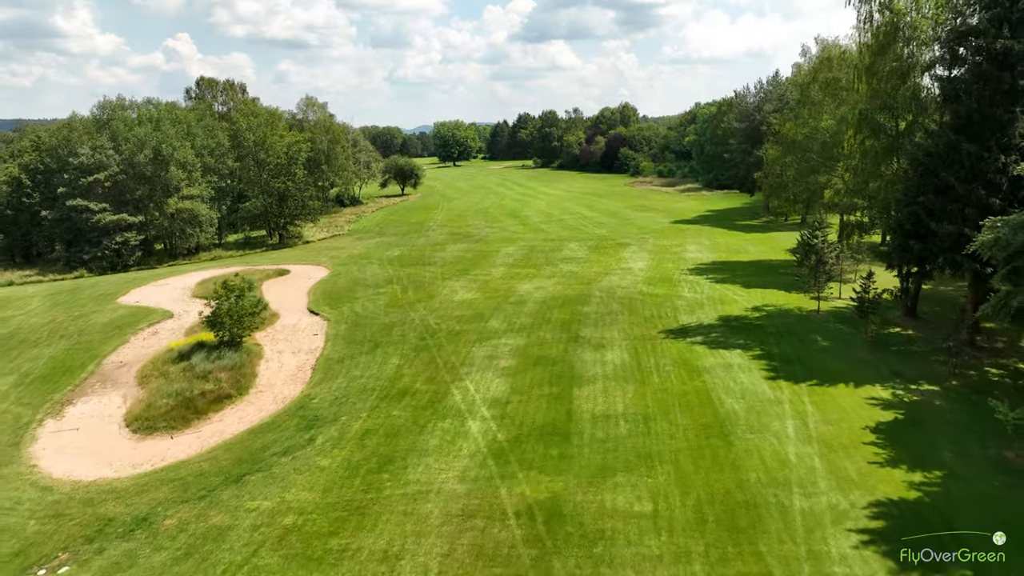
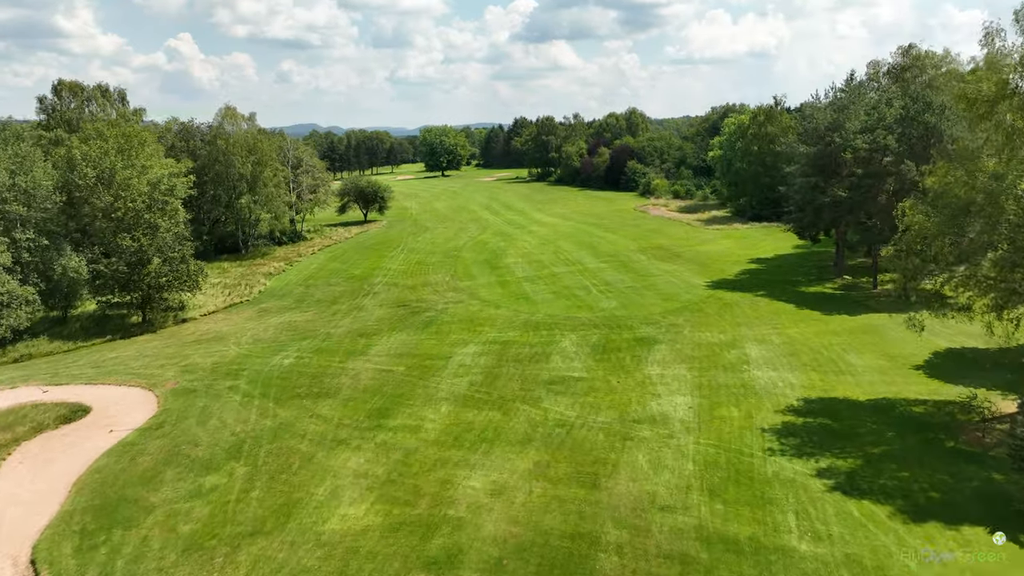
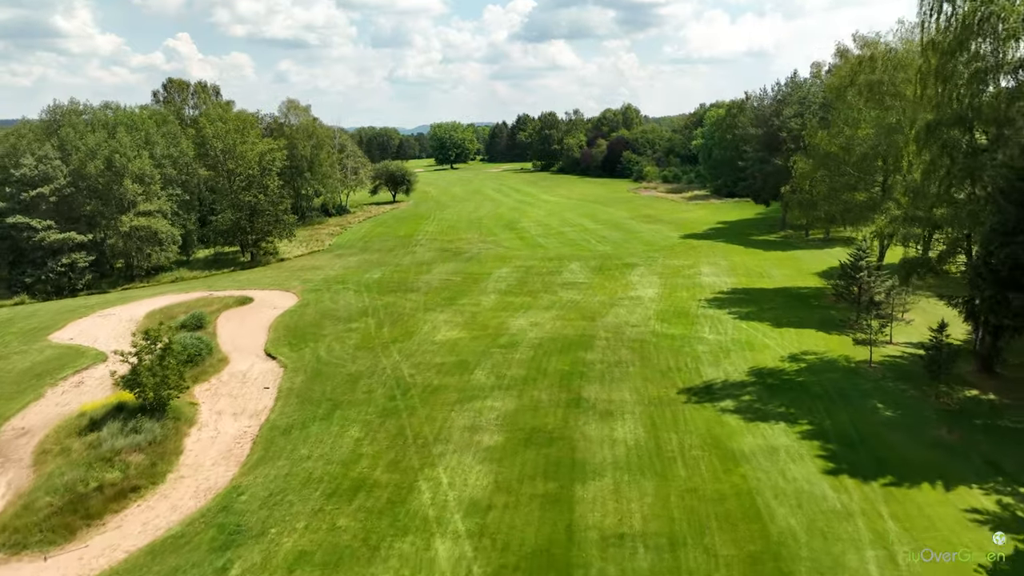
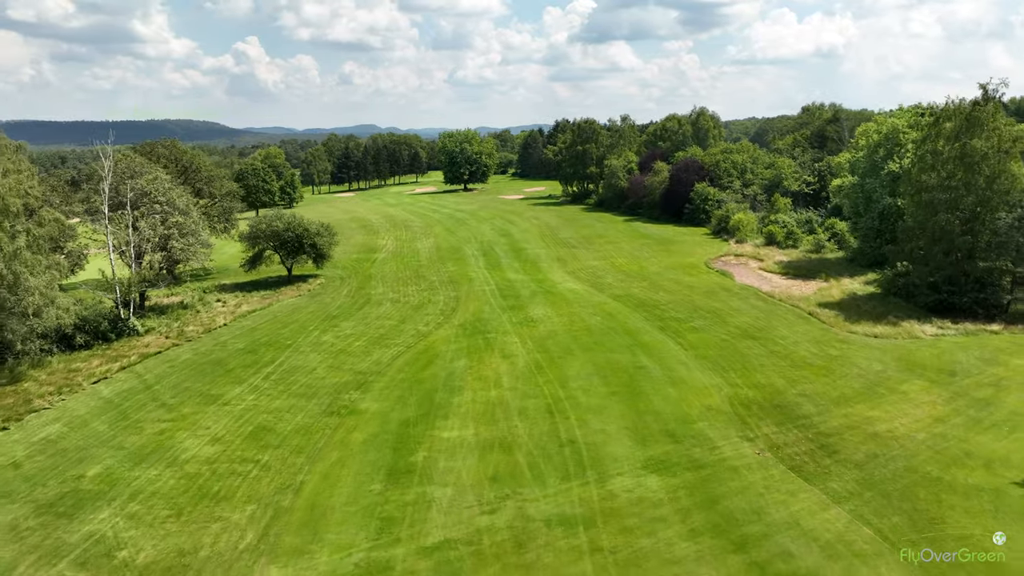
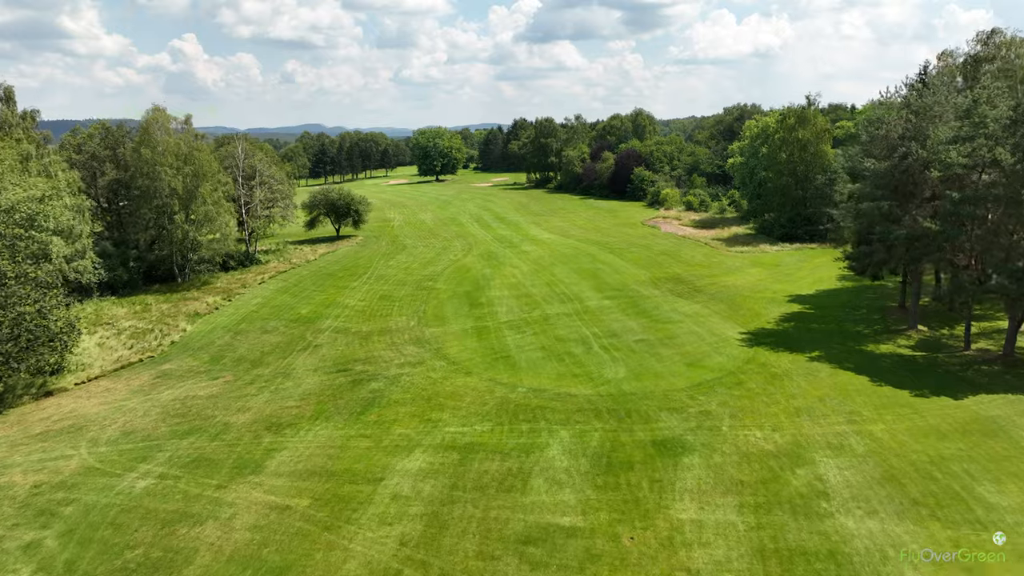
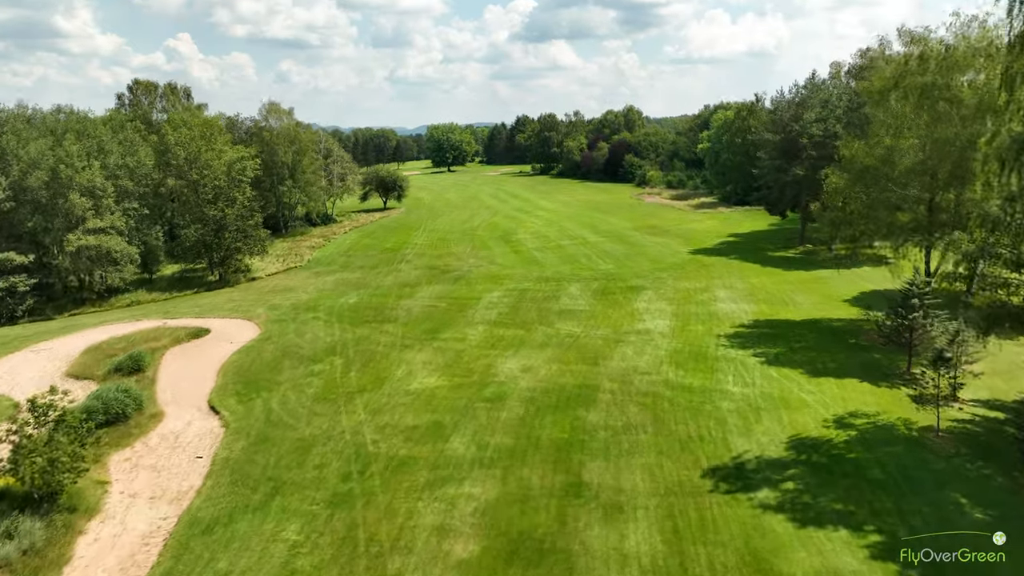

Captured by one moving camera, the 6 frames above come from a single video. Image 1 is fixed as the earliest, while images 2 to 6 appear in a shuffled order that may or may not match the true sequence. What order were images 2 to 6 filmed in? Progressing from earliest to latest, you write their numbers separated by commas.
3, 6, 2, 5, 4
